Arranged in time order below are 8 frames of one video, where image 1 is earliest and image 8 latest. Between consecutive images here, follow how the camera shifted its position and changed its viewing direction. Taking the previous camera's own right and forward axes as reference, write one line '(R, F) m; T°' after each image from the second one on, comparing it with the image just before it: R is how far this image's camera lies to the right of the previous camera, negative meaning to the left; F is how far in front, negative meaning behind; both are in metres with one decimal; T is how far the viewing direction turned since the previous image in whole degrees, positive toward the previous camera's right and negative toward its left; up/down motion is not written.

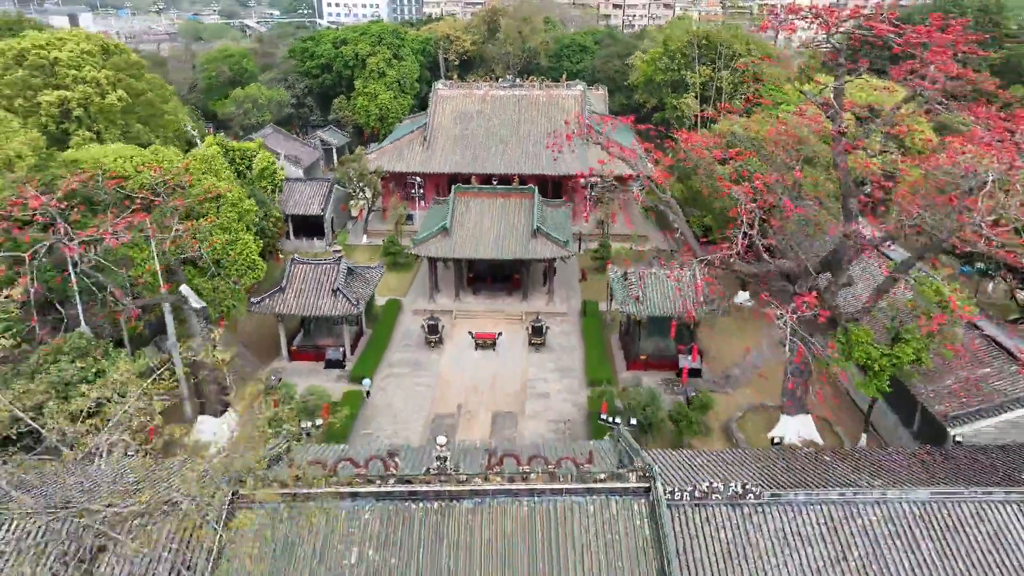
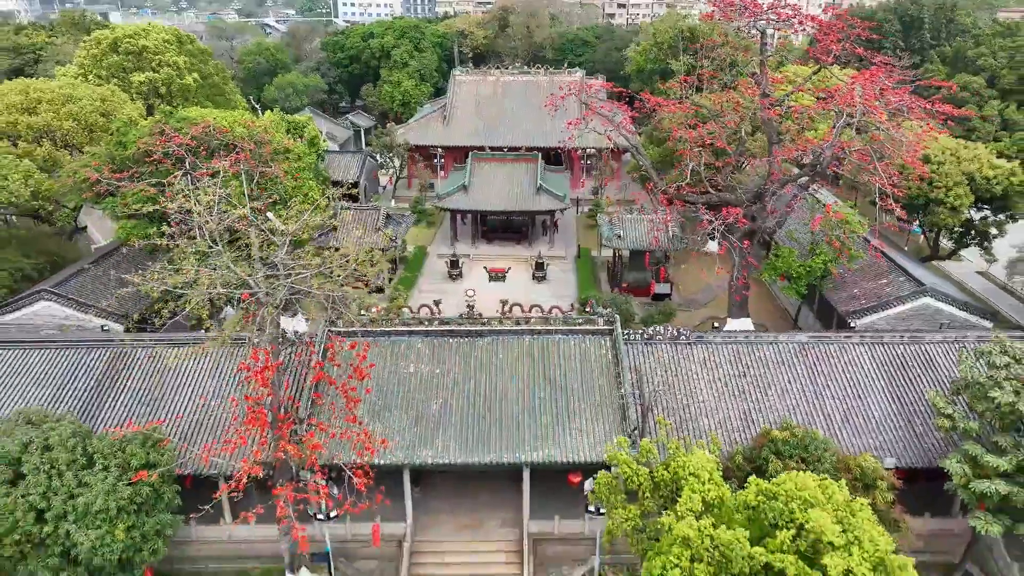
(0.0, -4.8) m; -1°
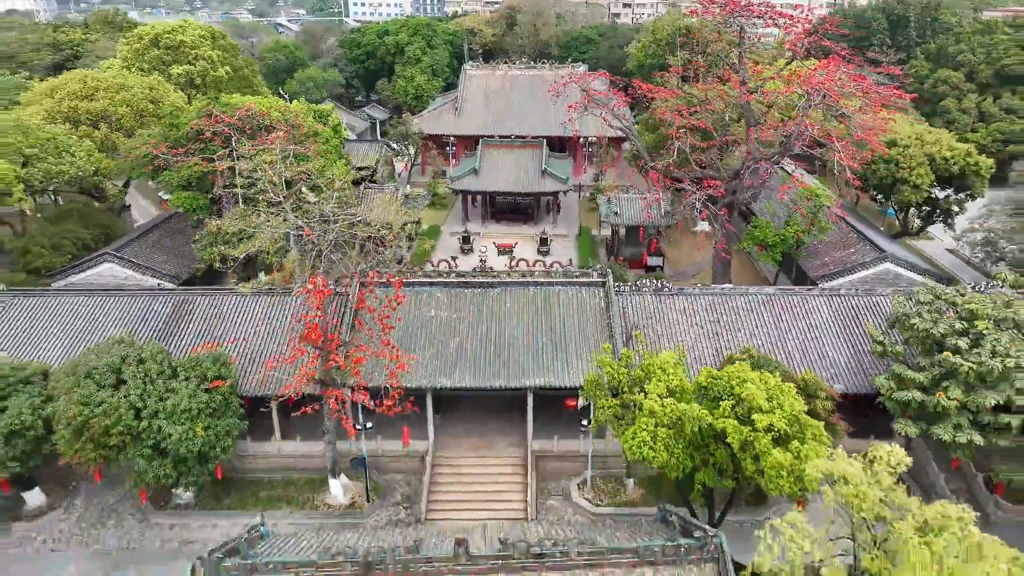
(0.0, -2.5) m; 0°
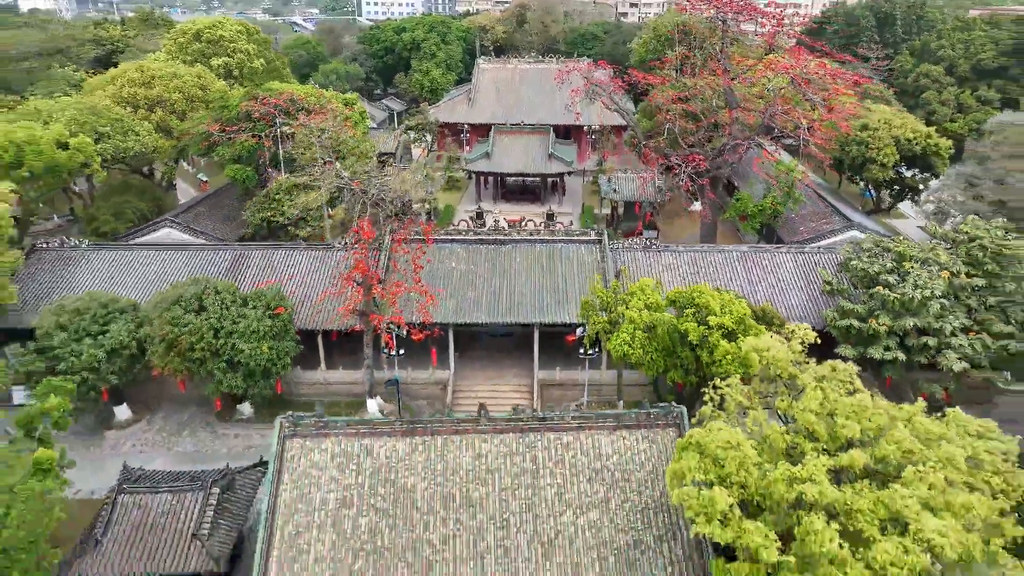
(0.0, -2.9) m; -1°
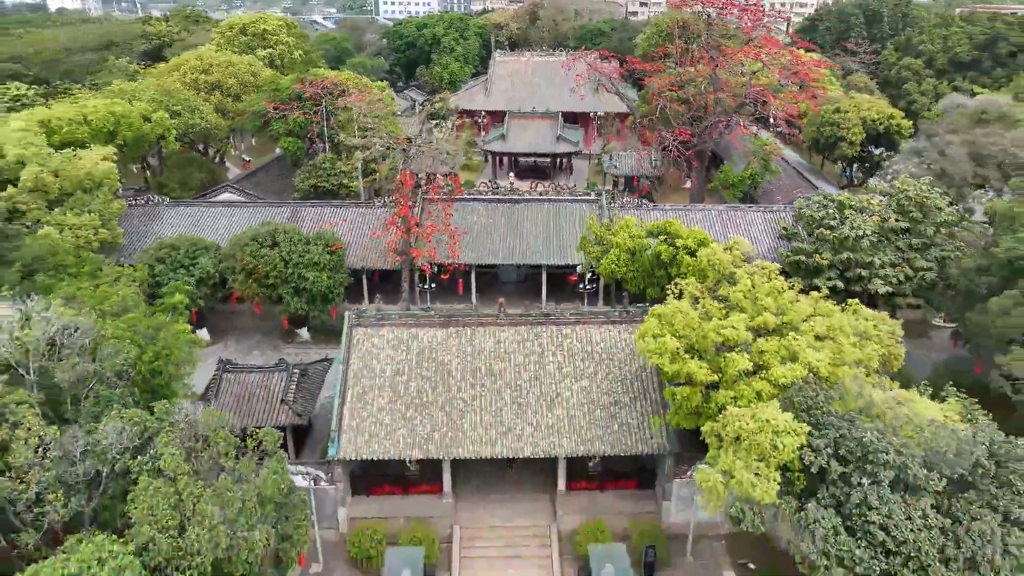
(0.0, -3.8) m; -1°
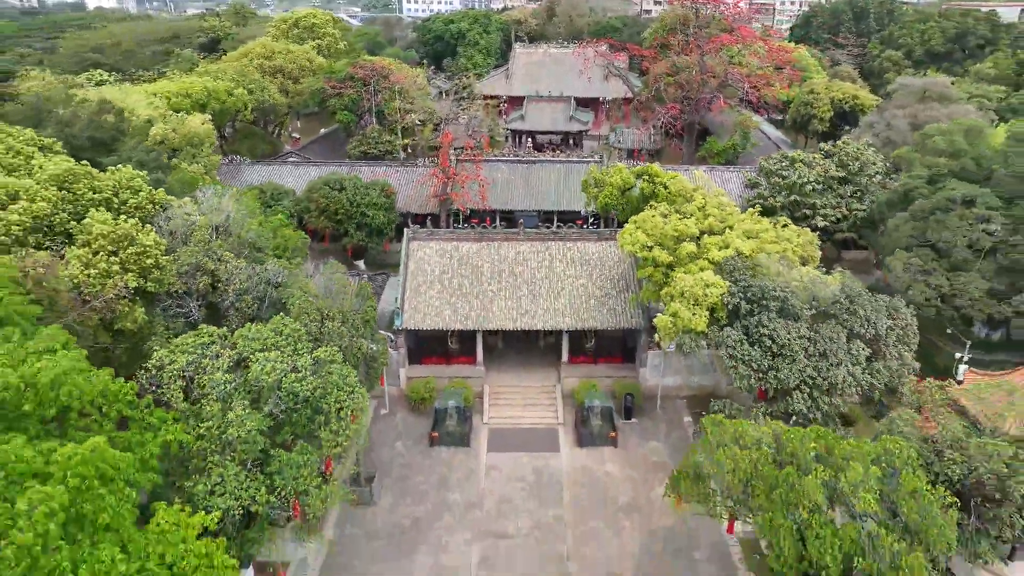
(0.0, -5.2) m; -1°
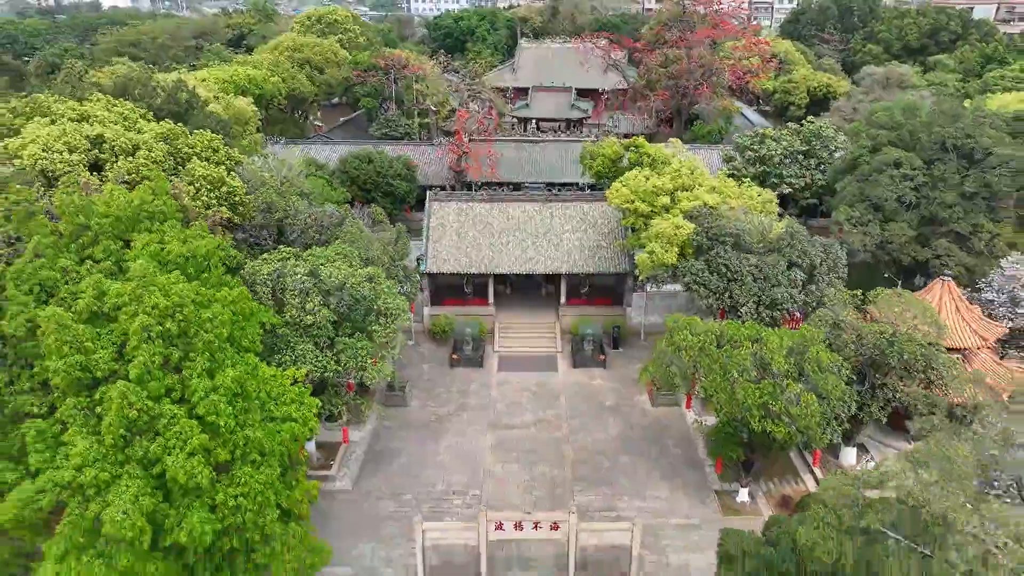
(-0.1, -3.7) m; 0°
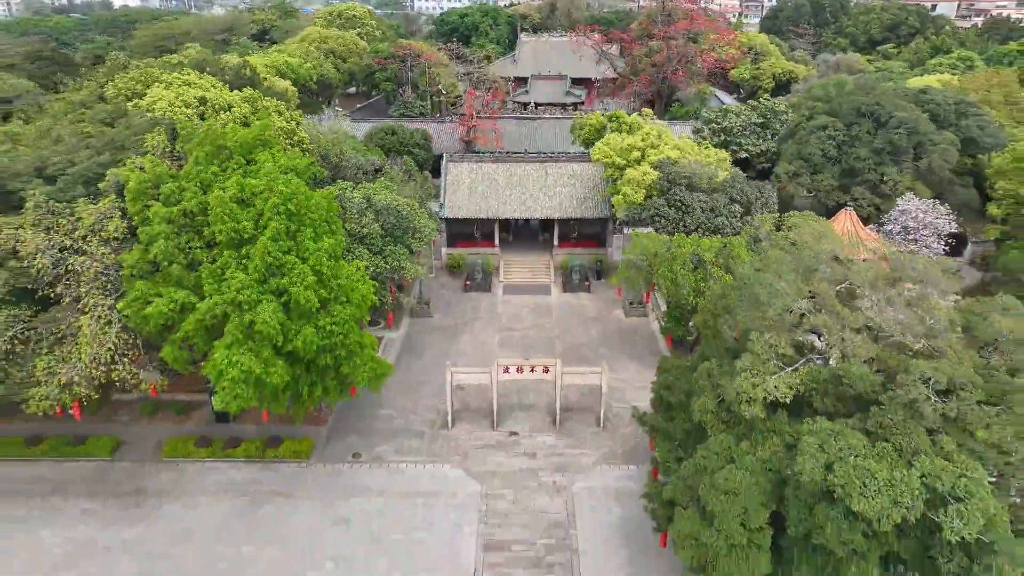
(-0.1, -5.2) m; 0°
